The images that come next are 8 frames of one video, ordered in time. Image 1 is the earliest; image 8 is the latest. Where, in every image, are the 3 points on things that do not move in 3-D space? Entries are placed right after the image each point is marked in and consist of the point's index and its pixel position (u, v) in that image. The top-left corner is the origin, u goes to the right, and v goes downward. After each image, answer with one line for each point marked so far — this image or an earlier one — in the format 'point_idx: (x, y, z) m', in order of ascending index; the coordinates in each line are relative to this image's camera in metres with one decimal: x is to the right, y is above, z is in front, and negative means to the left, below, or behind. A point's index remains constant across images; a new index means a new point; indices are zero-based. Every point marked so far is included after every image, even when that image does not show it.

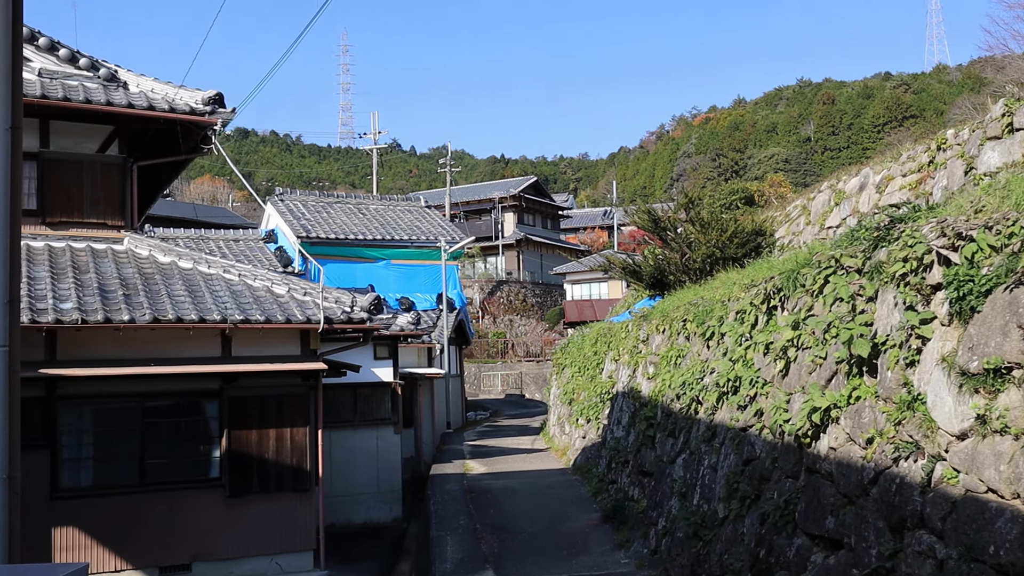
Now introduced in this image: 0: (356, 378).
0: (-2.4, -1.4, +12.5) m
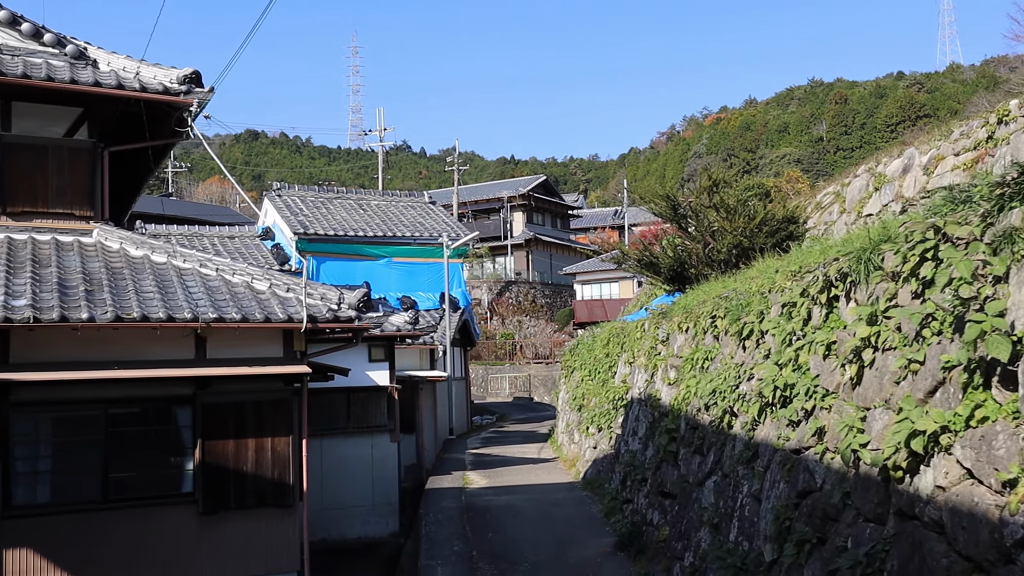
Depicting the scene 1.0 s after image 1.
0: (-2.4, -1.4, +11.6) m
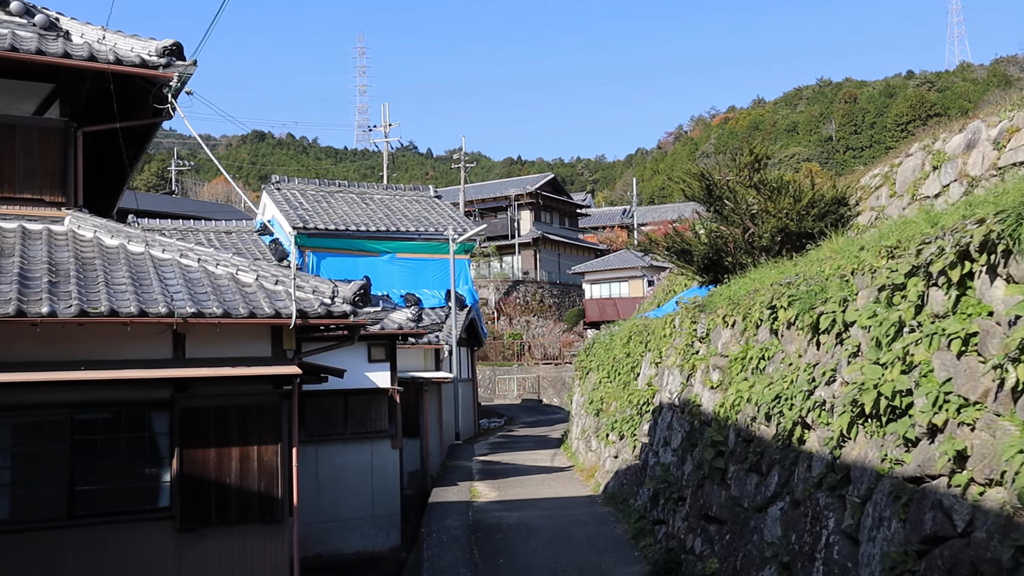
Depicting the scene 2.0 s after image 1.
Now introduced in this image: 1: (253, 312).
0: (-2.2, -1.3, +10.8) m
1: (-2.4, -0.2, +7.3) m
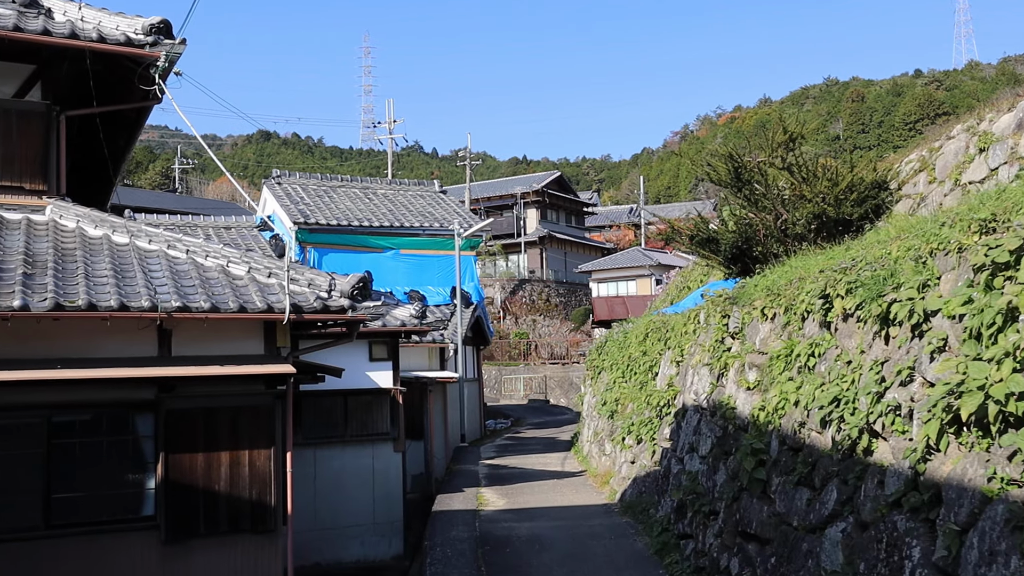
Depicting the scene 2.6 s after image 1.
0: (-2.1, -1.2, +10.2) m
1: (-2.3, -0.2, +6.8) m
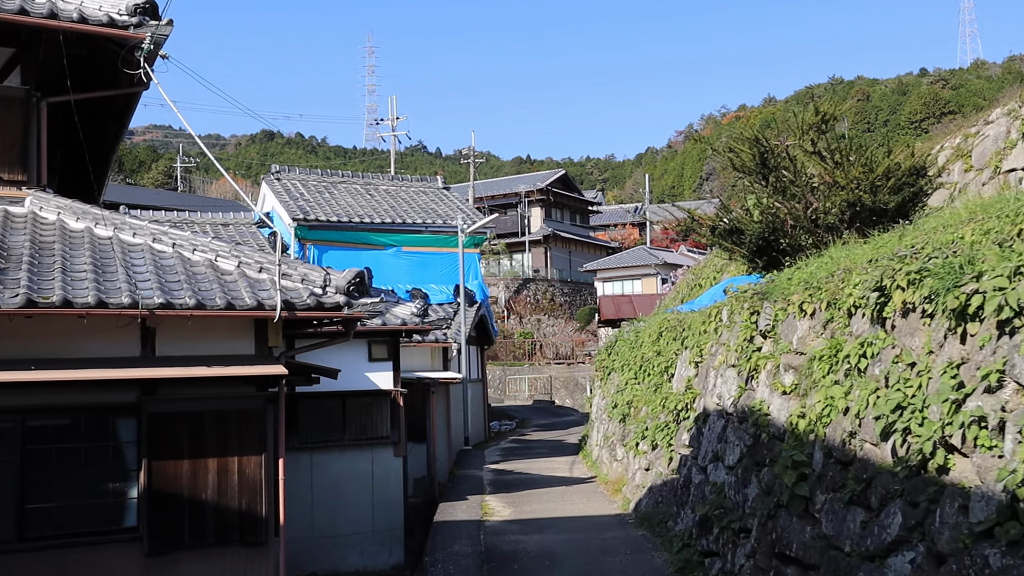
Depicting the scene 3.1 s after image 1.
0: (-2.0, -1.2, +9.8) m
1: (-2.2, -0.1, +6.4) m
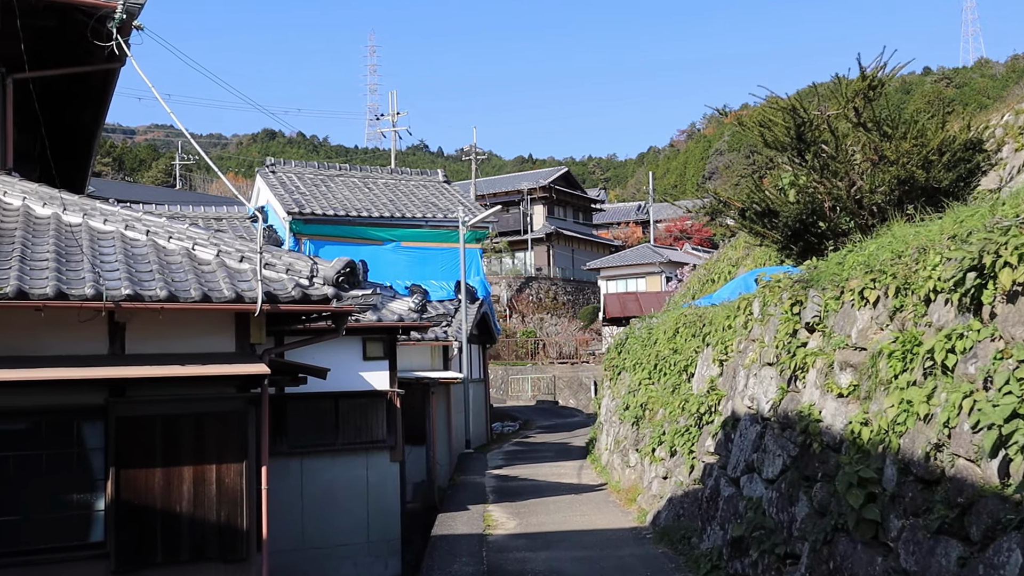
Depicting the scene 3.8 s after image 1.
0: (-2.0, -1.1, +9.2) m
1: (-2.2, -0.1, +5.8) m
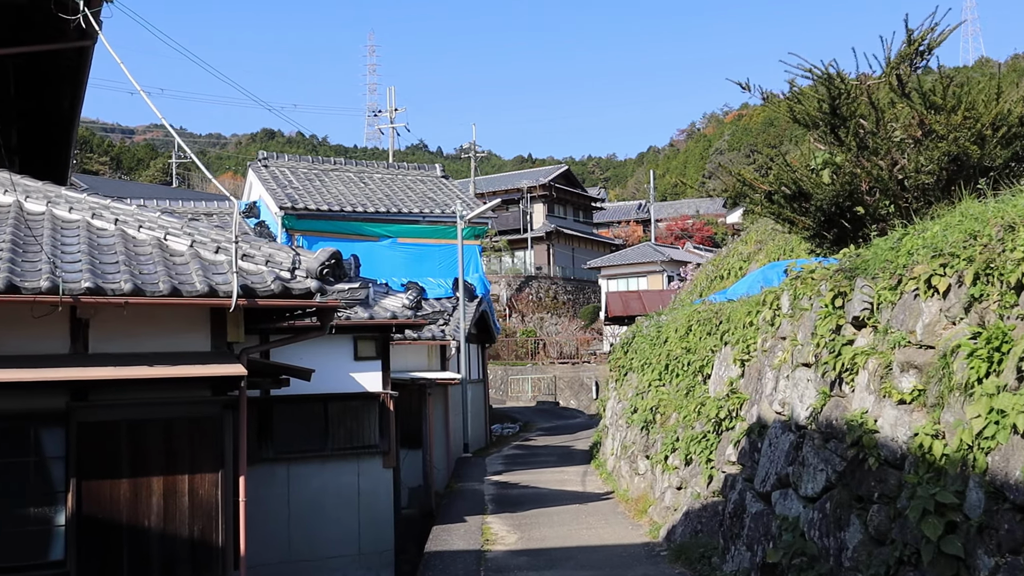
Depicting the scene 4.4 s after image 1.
0: (-2.0, -1.1, +8.7) m
1: (-2.2, 0.0, +5.2) m
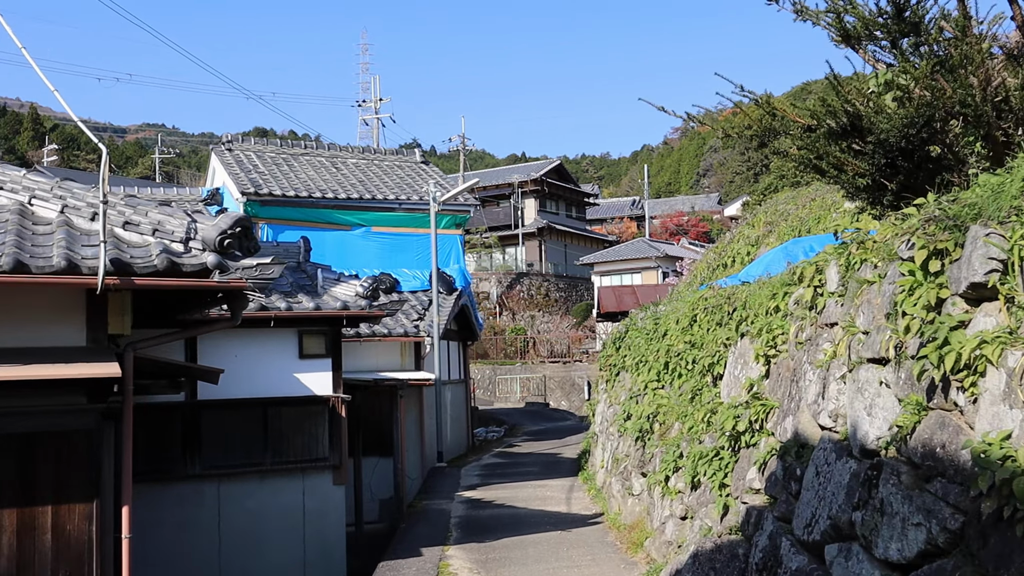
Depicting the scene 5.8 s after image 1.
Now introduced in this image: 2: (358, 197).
0: (-2.2, -0.9, +7.4) m
1: (-2.4, +0.1, +4.0) m
2: (-2.9, +1.7, +15.1) m
